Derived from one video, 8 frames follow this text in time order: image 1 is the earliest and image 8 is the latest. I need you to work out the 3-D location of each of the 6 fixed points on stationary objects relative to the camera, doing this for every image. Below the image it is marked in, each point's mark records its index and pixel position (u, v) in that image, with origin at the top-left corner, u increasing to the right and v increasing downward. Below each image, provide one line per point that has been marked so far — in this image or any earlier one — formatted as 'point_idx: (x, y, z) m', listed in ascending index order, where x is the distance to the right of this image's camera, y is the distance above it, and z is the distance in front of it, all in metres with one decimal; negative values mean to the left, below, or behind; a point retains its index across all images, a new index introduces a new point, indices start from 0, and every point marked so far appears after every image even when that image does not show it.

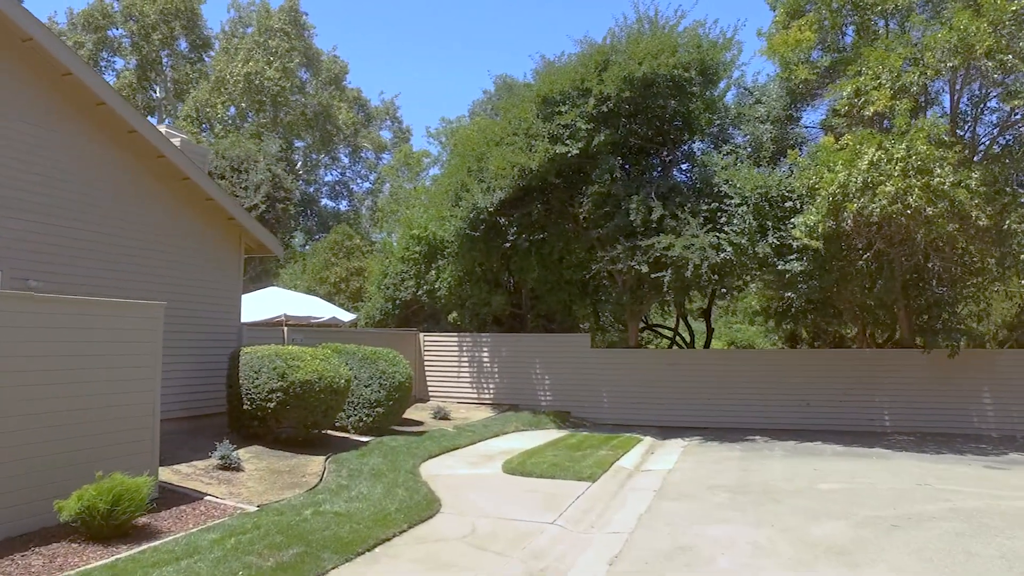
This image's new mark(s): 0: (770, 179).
0: (+4.2, +1.8, +11.5) m
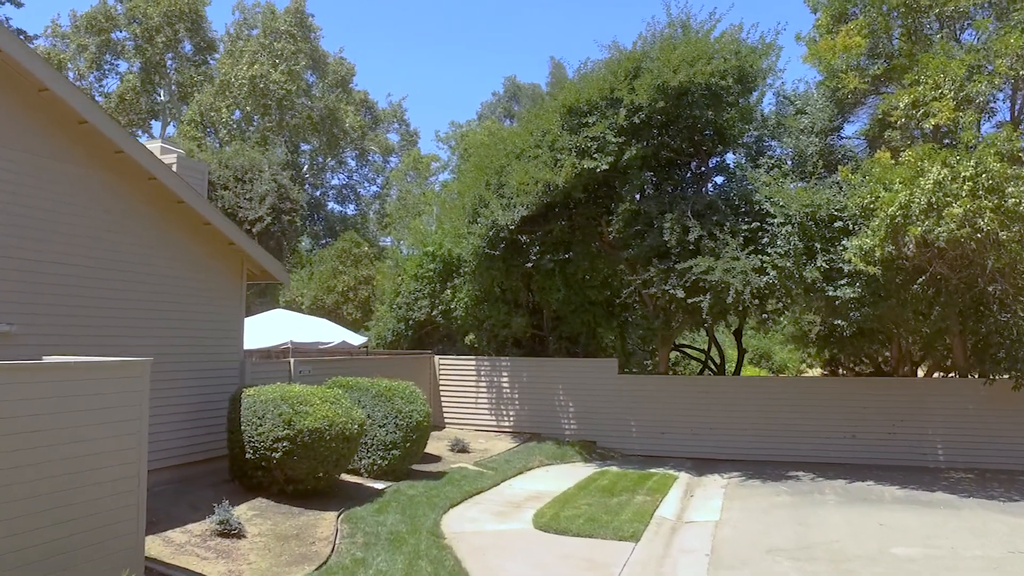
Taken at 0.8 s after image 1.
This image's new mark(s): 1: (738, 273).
0: (+4.6, +1.4, +10.6) m
1: (+3.4, +0.2, +10.6) m
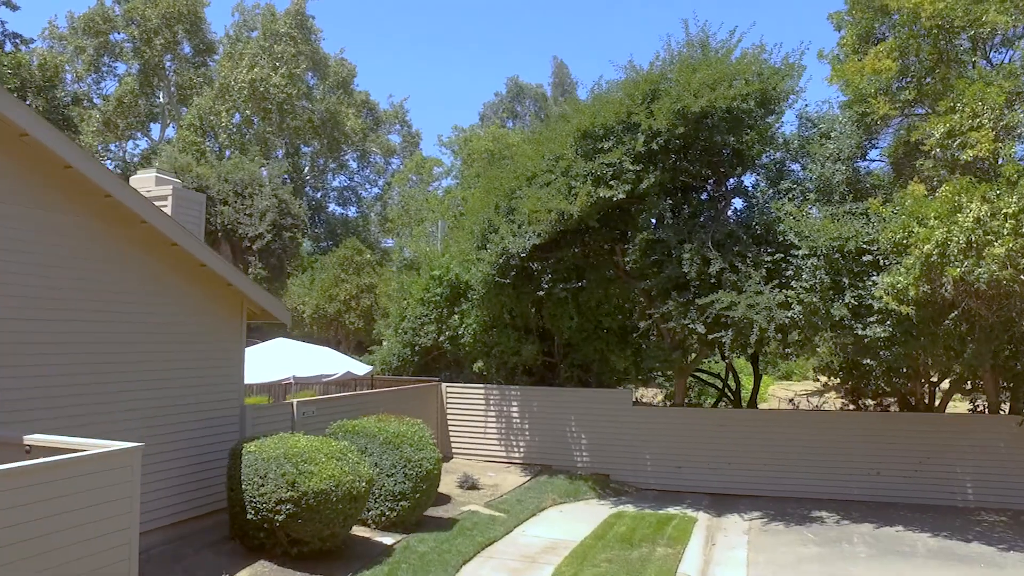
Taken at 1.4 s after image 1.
0: (+4.8, +0.9, +10.1) m
1: (+3.6, -0.3, +10.1) m
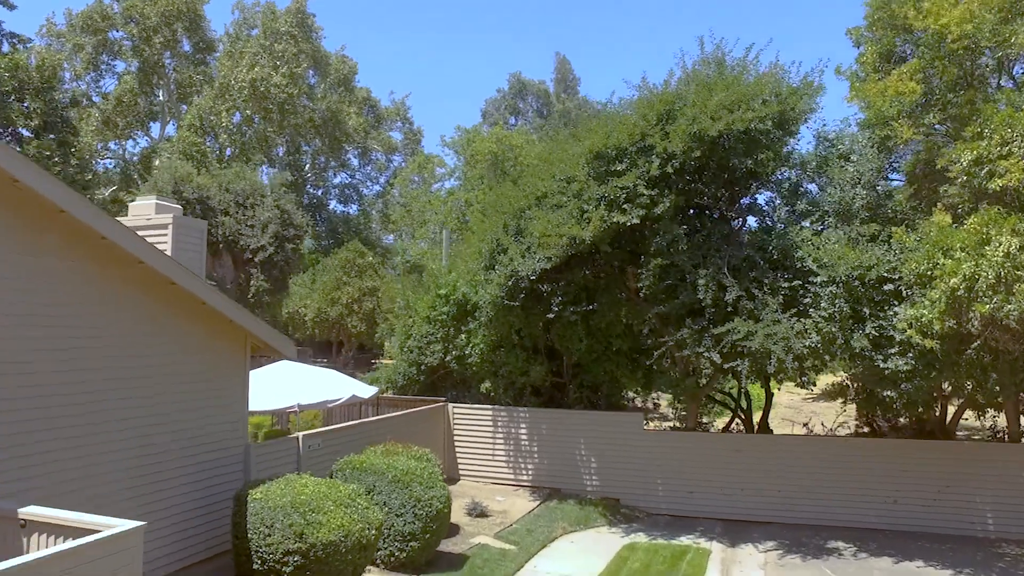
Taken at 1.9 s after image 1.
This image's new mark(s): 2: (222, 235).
0: (+4.9, +0.5, +9.8) m
1: (+3.7, -0.7, +9.8) m
2: (-7.3, +1.3, +17.7) m
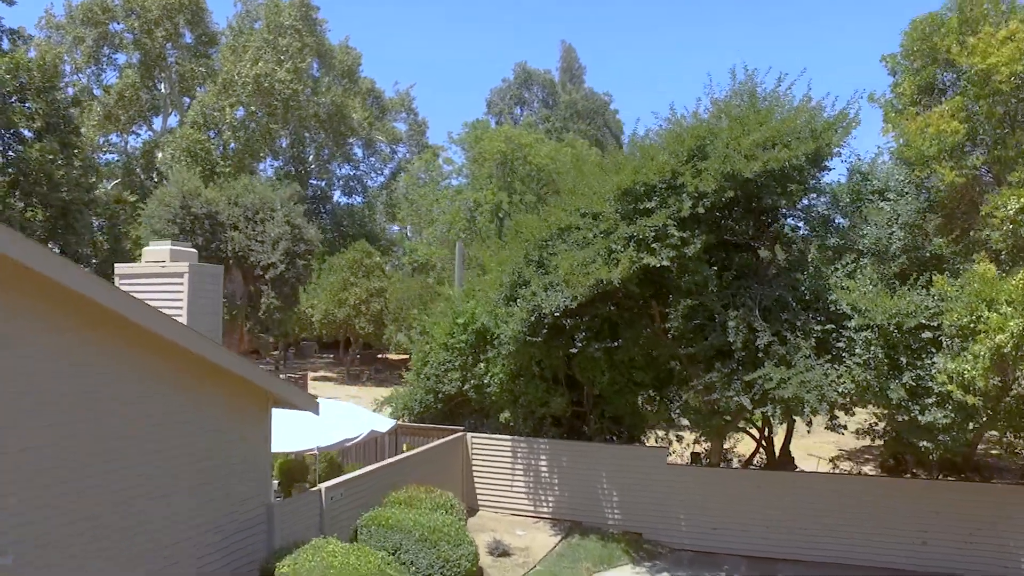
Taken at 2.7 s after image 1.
0: (+5.3, -0.2, +9.5) m
1: (+4.1, -1.3, +9.6) m
2: (-6.9, +0.9, +17.4) m
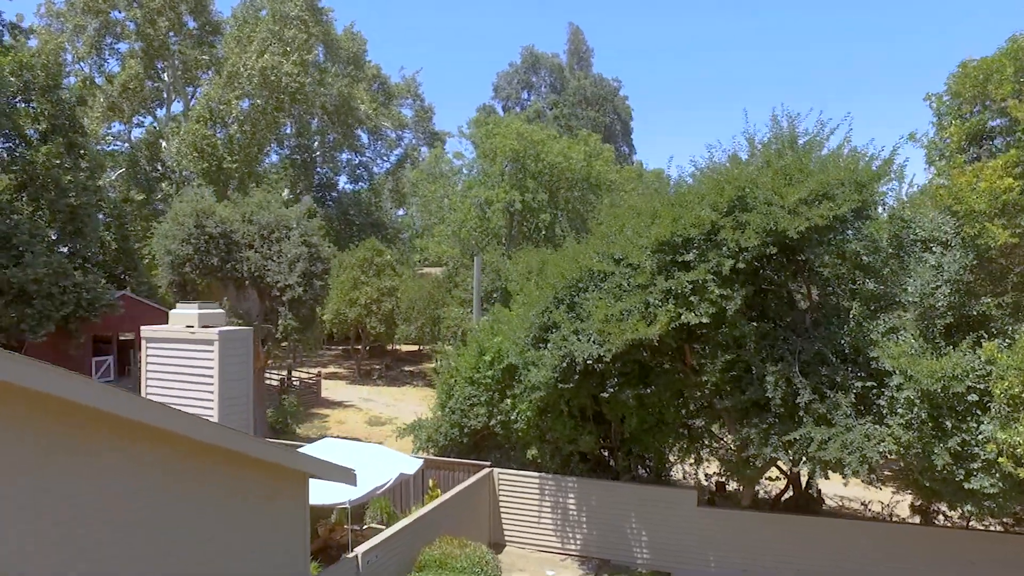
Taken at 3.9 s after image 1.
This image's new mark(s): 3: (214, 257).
0: (+5.8, -1.0, +9.3) m
1: (+4.6, -2.1, +9.4) m
2: (-6.4, +0.4, +17.1) m
3: (-7.2, +0.7, +17.0) m
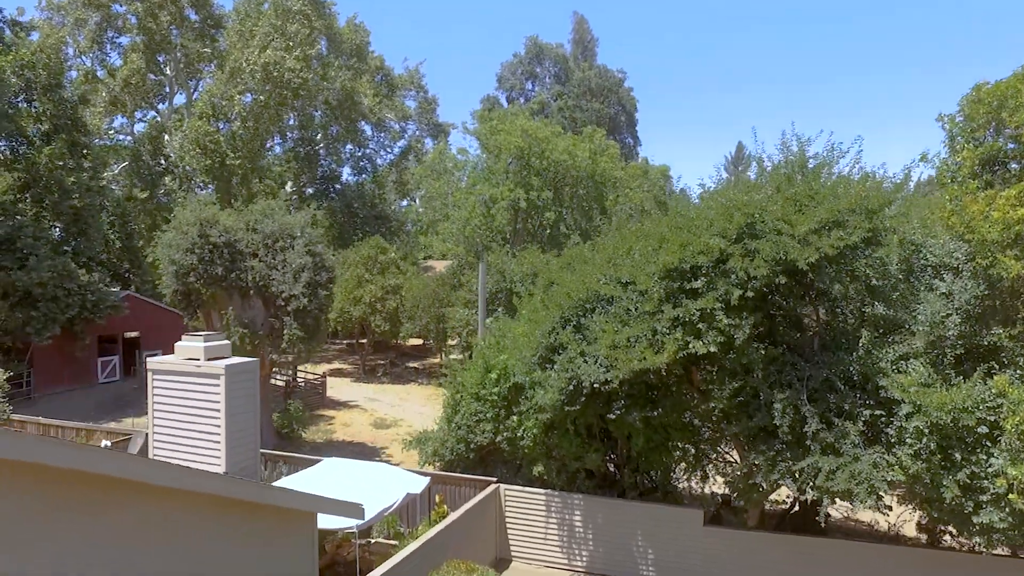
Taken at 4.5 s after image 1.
0: (+5.9, -1.4, +9.3) m
1: (+4.7, -2.6, +9.3) m
2: (-6.3, +0.2, +17.1) m
3: (-7.1, +0.5, +17.0) m
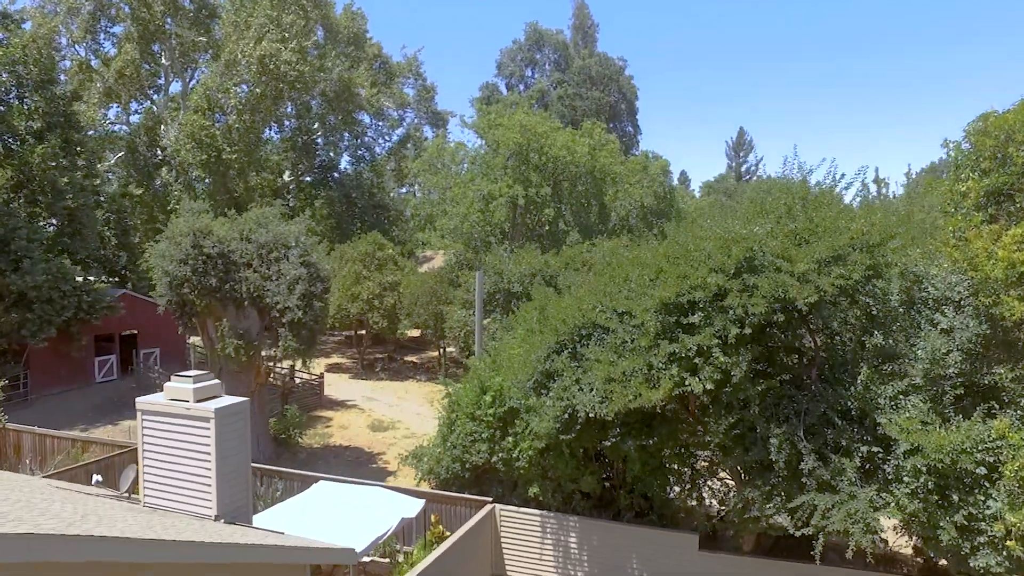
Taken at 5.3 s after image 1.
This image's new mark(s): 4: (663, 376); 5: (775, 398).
0: (+5.8, -1.9, +9.1) m
1: (+4.6, -3.1, +9.3) m
2: (-6.4, -0.1, +16.9) m
3: (-7.1, +0.3, +16.8) m
4: (+2.1, -1.2, +9.7) m
5: (+3.8, -1.6, +10.2) m
